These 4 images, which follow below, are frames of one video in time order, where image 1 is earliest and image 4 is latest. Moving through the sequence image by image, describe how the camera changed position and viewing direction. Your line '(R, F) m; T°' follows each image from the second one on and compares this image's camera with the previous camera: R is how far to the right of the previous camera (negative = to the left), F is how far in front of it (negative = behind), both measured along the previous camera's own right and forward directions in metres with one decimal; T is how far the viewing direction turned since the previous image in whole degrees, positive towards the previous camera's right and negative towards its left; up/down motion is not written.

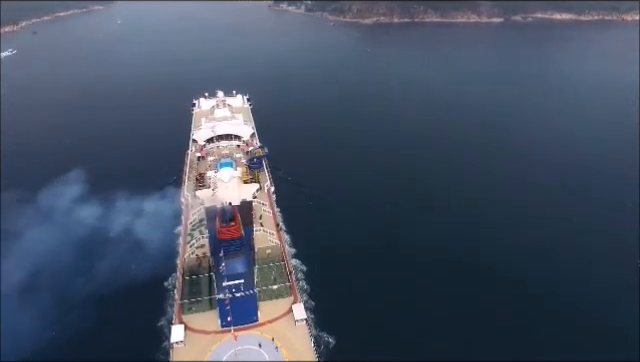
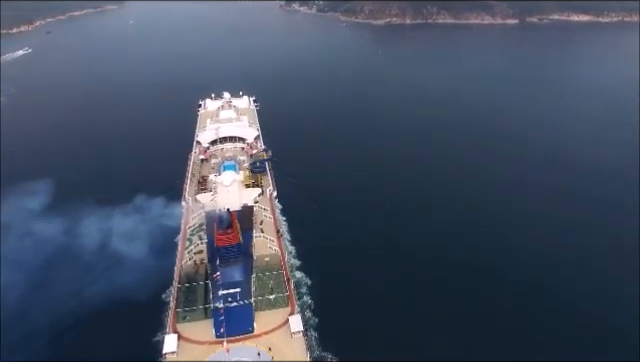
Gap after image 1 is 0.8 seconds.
(+1.1, +1.7) m; -1°
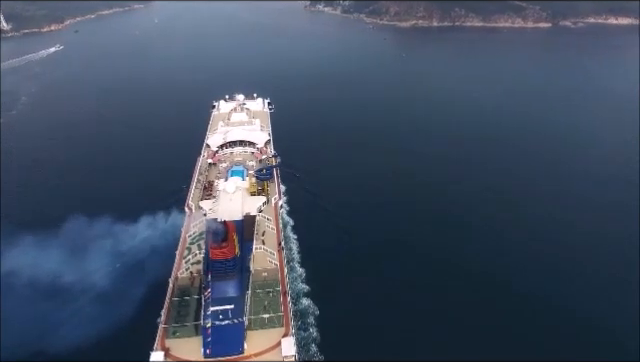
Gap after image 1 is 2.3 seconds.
(+2.2, +3.1) m; -3°
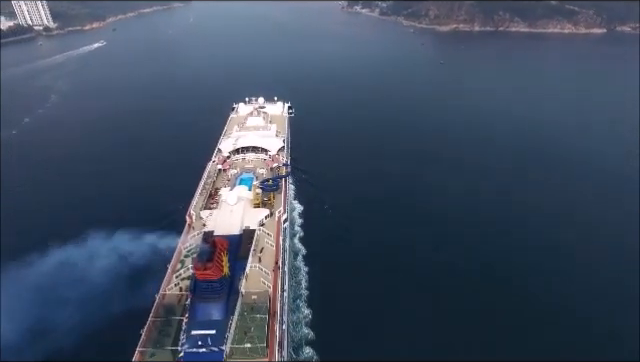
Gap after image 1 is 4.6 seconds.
(+3.7, +4.5) m; -4°
